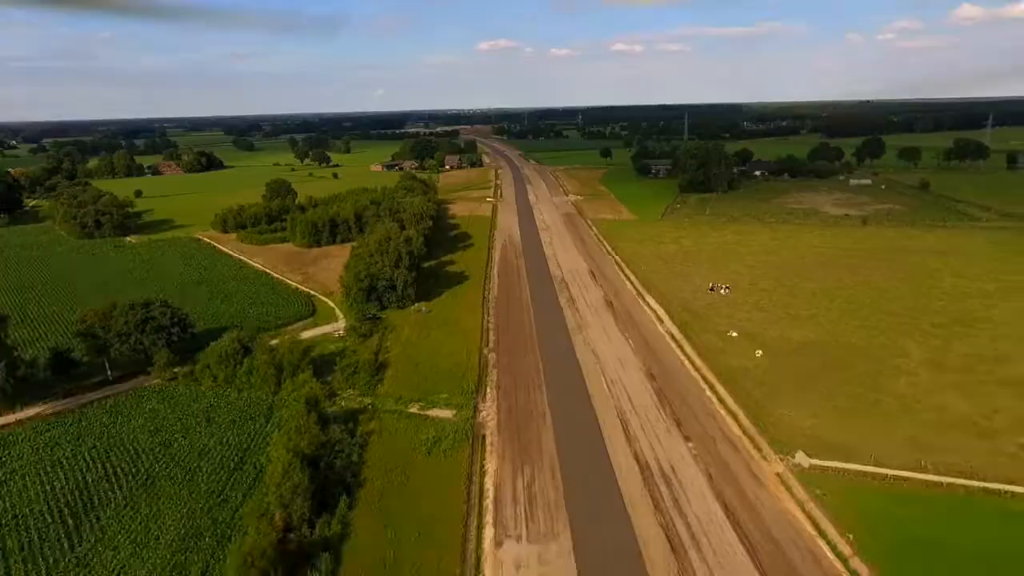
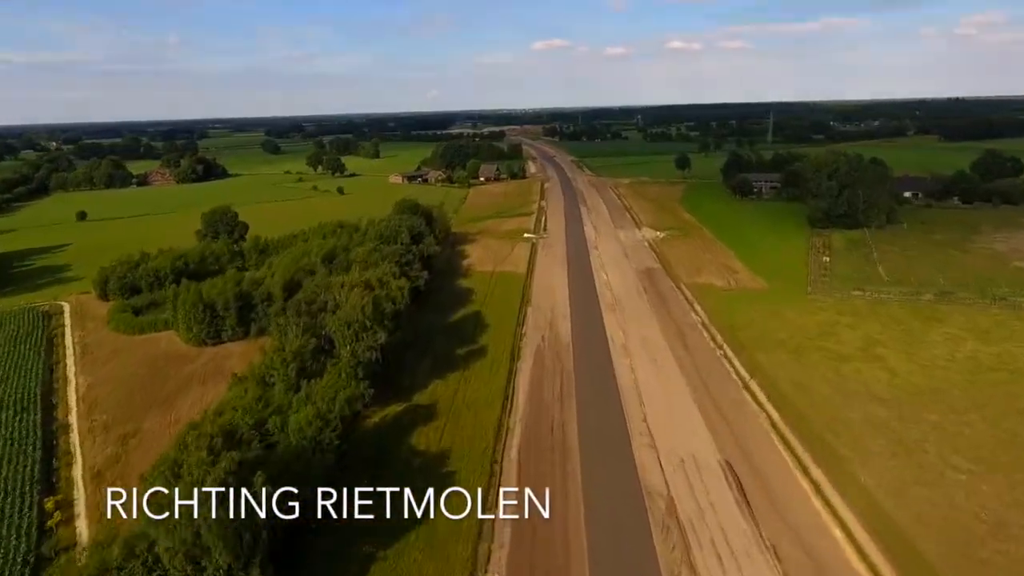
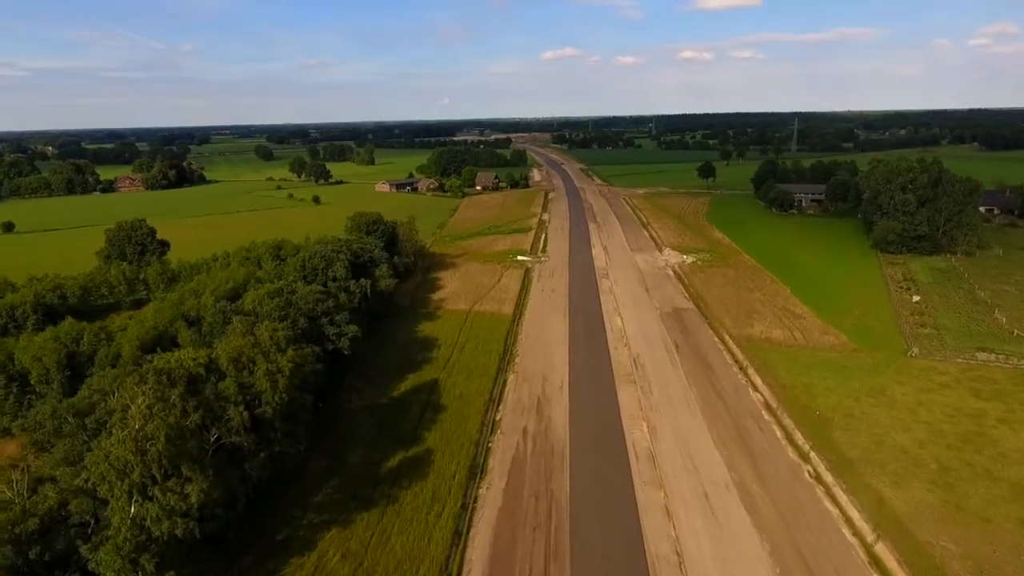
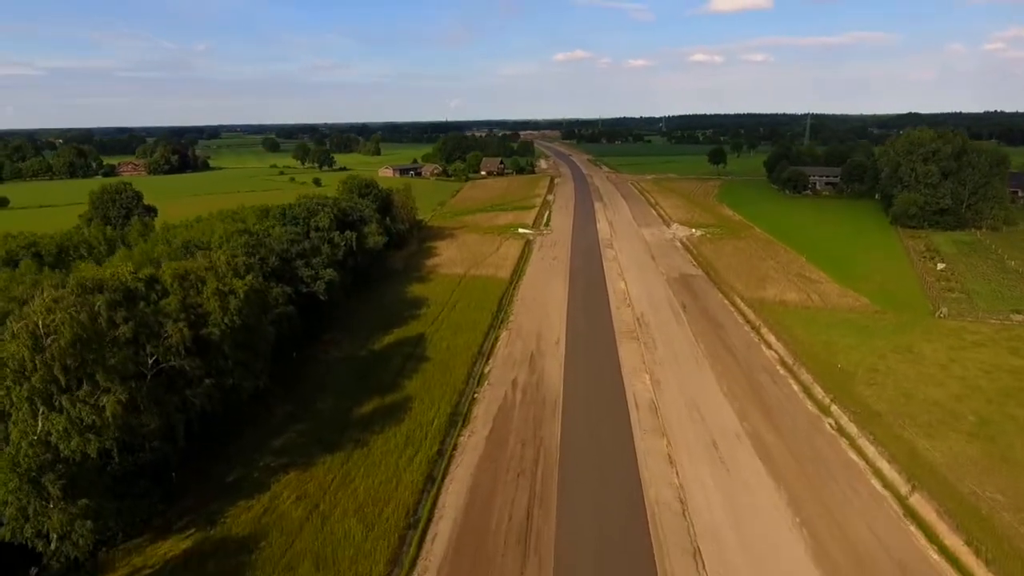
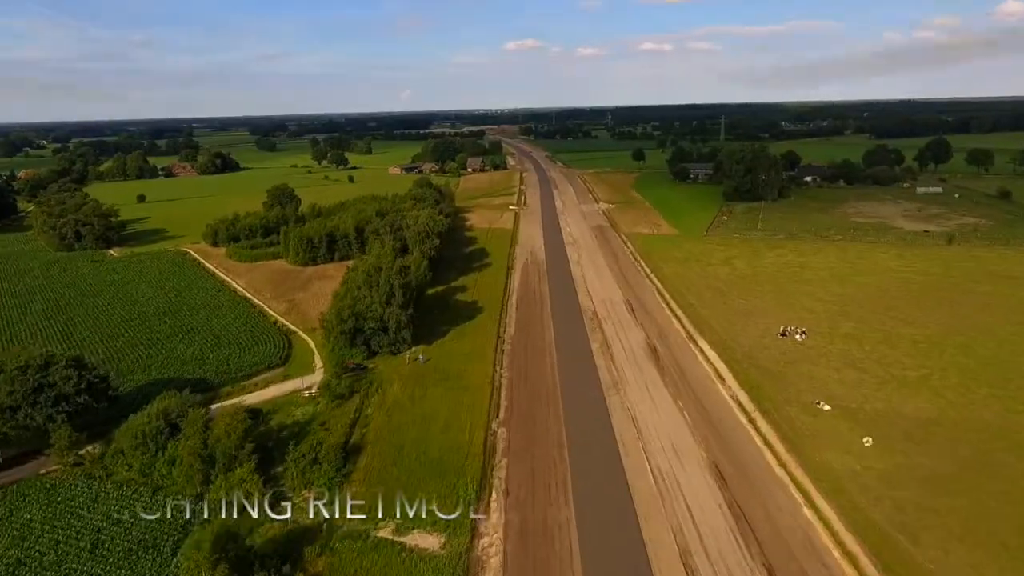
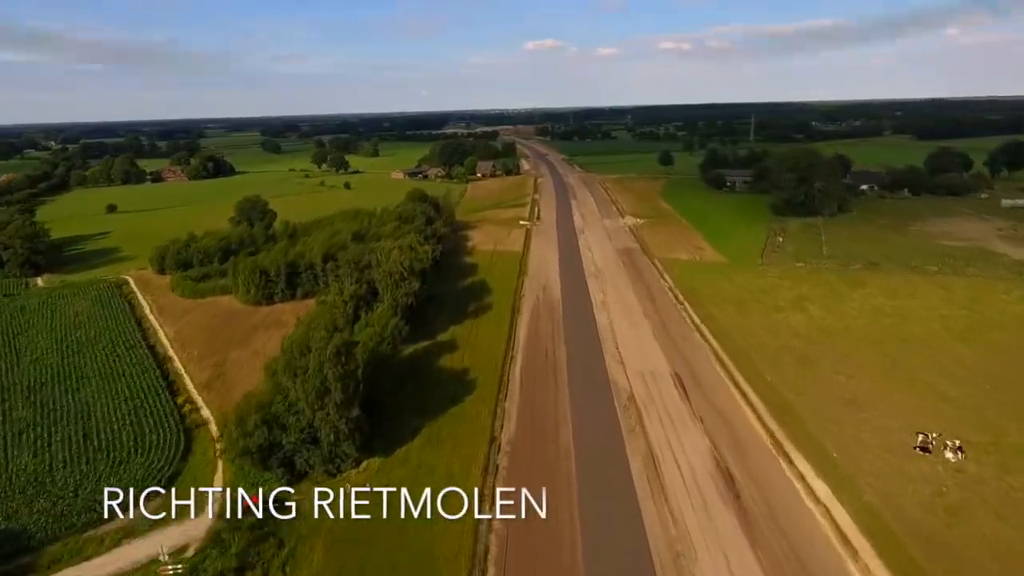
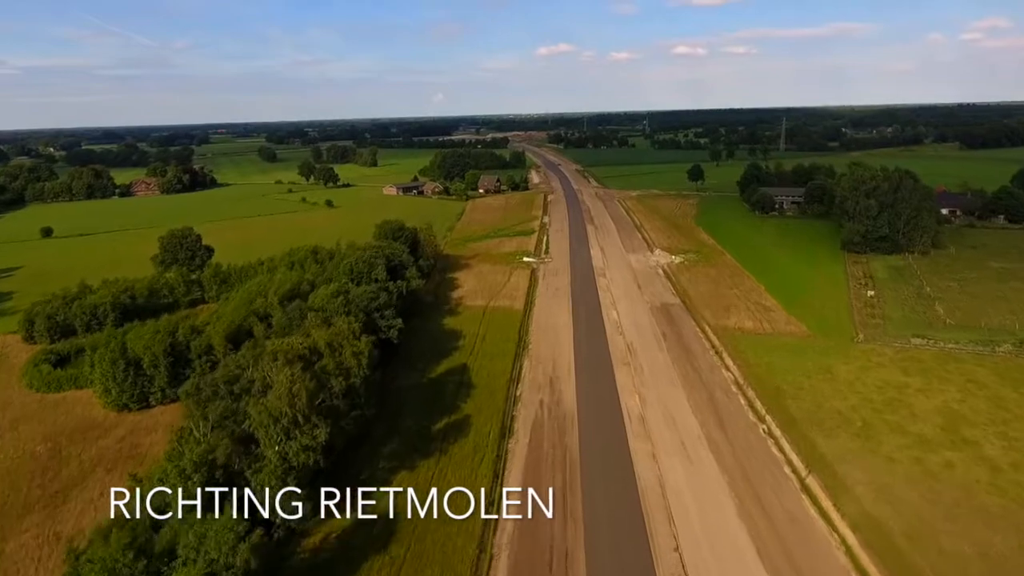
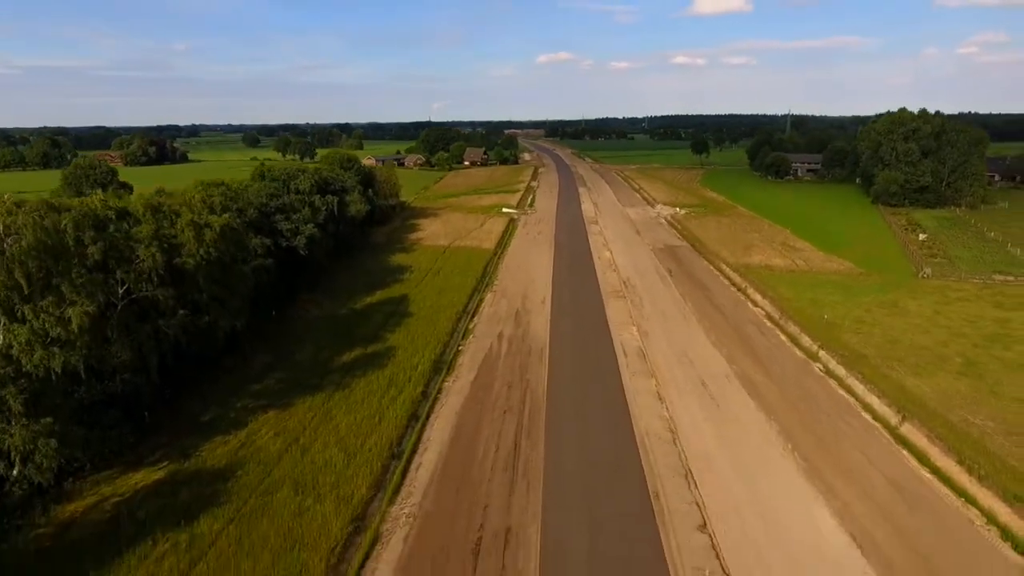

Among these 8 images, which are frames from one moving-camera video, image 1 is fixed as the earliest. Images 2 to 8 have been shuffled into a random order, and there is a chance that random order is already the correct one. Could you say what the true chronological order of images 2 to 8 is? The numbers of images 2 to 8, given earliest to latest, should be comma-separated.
5, 6, 2, 7, 3, 4, 8
